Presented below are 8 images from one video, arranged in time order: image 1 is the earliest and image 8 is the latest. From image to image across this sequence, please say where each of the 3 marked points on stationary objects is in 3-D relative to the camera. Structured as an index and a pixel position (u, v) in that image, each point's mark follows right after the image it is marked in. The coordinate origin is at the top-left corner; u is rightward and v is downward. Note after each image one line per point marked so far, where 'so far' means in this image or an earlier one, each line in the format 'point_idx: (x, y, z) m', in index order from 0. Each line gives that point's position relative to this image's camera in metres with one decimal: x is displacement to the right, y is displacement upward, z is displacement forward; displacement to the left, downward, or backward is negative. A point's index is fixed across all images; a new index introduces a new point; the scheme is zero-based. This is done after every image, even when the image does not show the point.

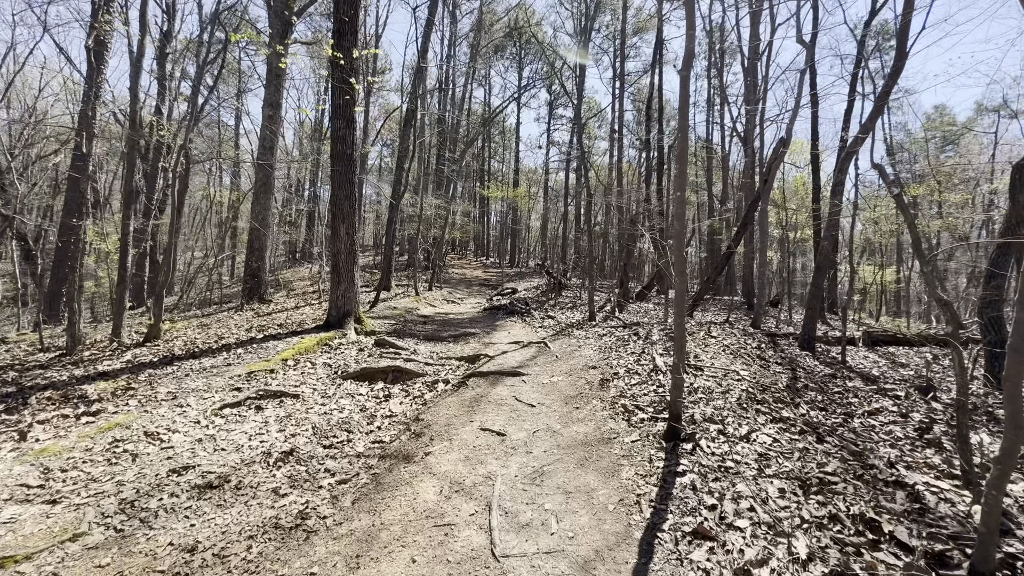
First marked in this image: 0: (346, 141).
0: (-3.2, +2.9, +8.7) m
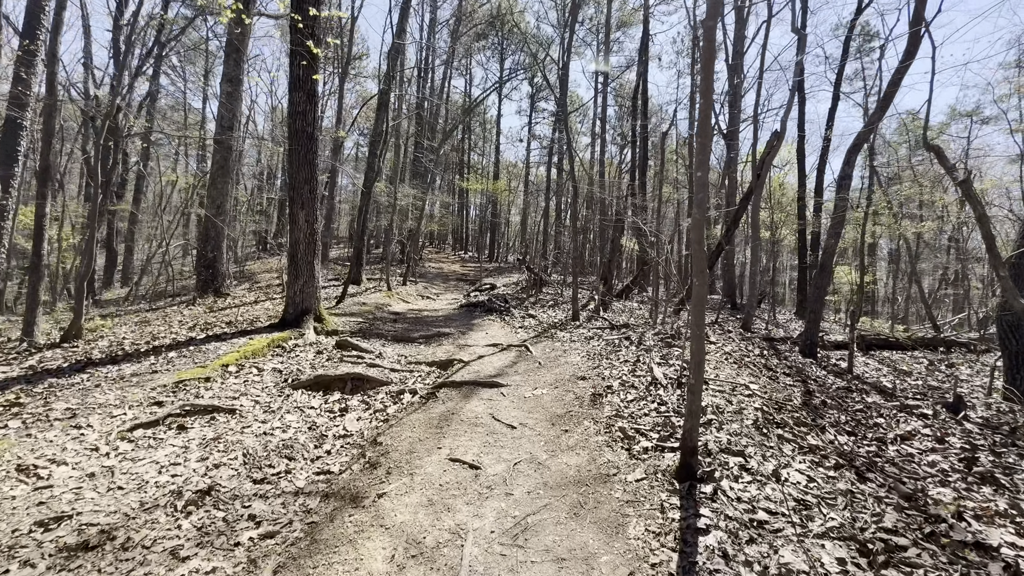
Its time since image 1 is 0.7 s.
0: (-3.5, +2.9, +7.8) m
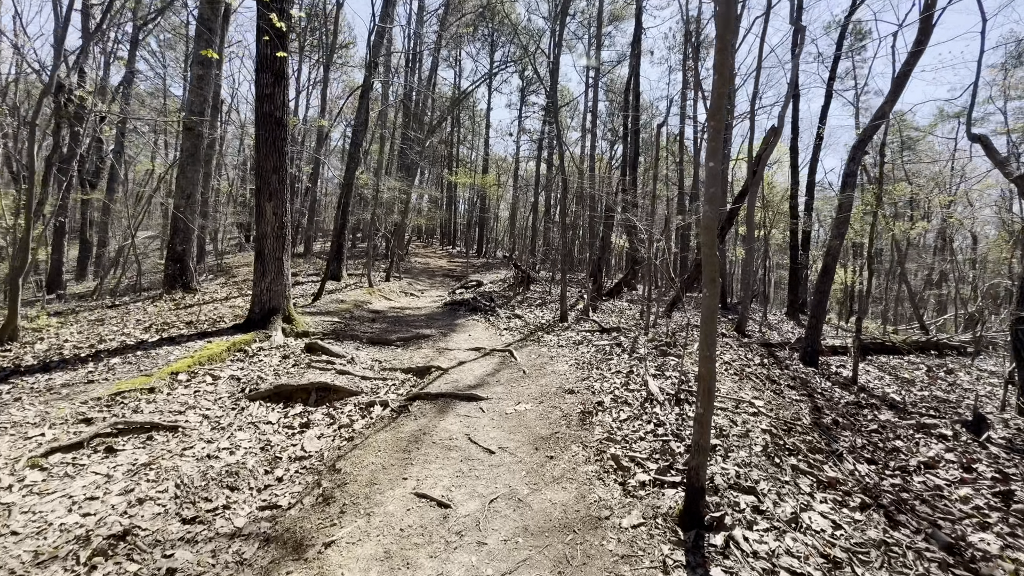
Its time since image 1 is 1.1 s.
0: (-3.8, +3.0, +7.2) m
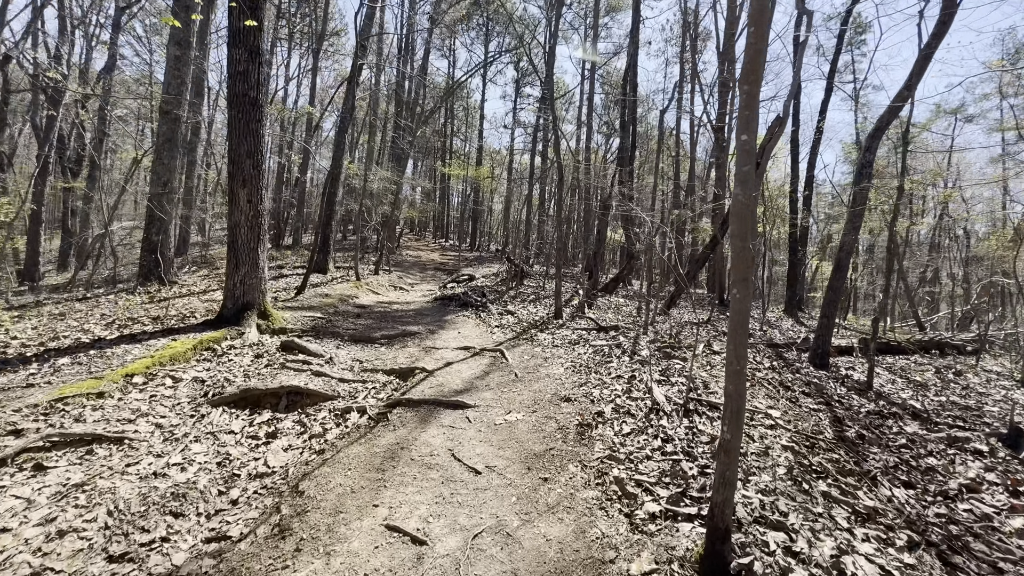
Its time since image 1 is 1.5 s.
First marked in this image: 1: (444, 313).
0: (-3.9, +3.1, +6.6) m
1: (-1.5, -0.5, +10.0) m
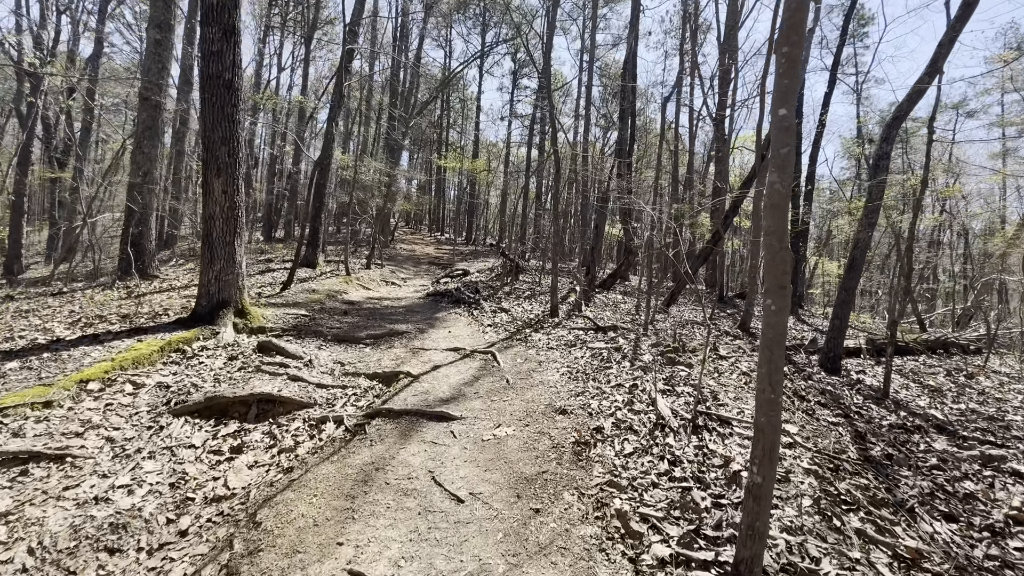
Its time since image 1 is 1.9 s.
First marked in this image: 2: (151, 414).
0: (-3.9, +3.1, +6.2) m
1: (-1.6, -0.5, +9.6) m
2: (-3.2, -1.1, +4.0) m
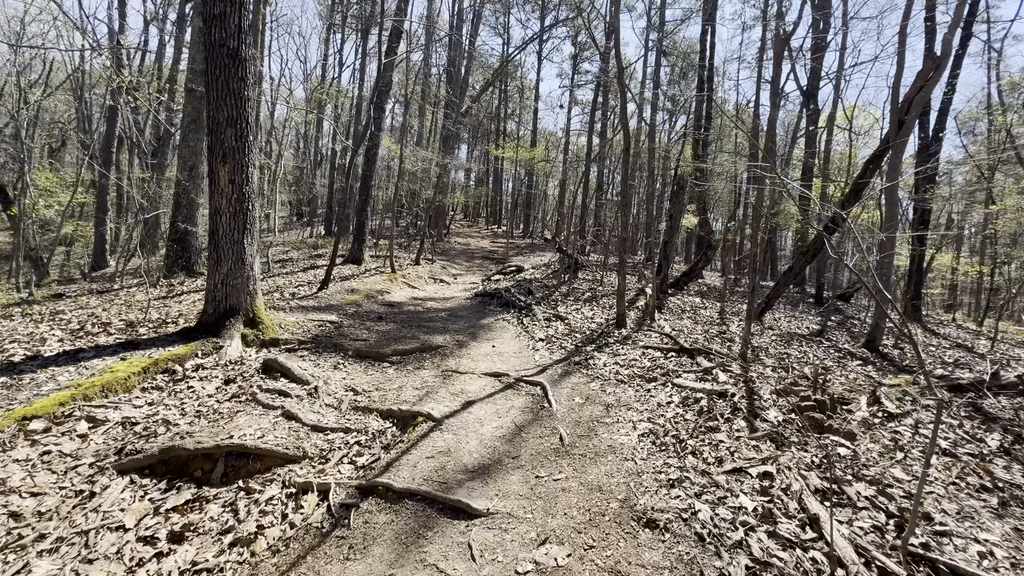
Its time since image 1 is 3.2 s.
0: (-3.3, +3.1, +5.2) m
1: (-0.6, -0.5, +8.4) m
2: (-2.9, -1.2, +3.1) m
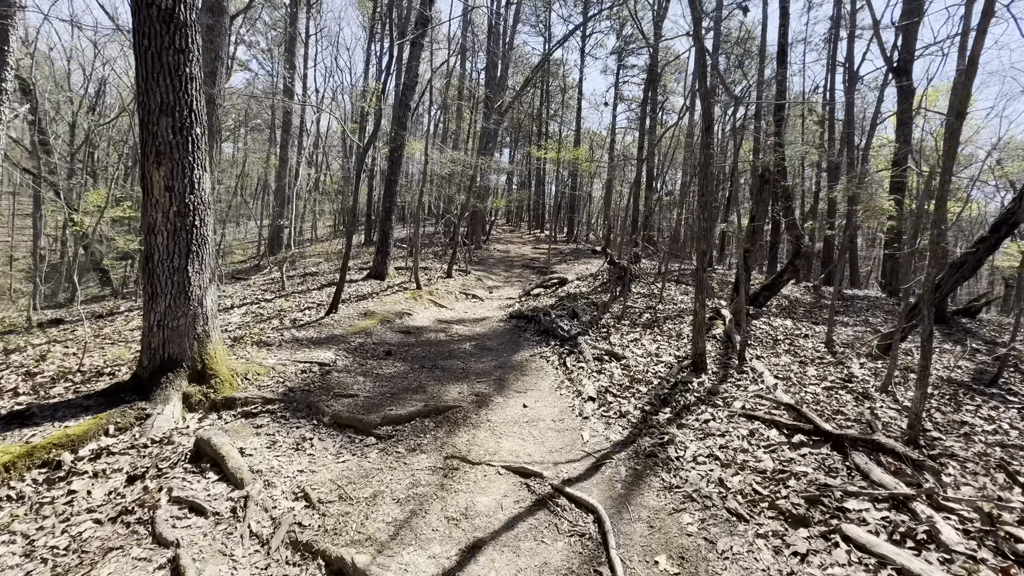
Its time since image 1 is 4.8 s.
0: (-3.0, +2.7, +3.8) m
1: (0.0, -0.9, +6.7) m
2: (-2.8, -1.6, +1.6) m
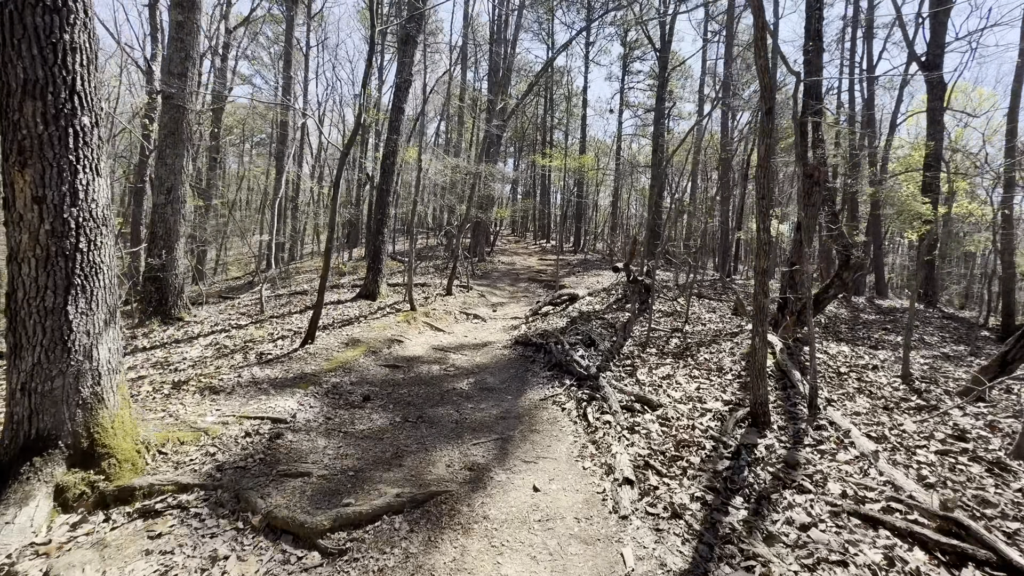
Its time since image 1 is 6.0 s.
0: (-3.0, +2.4, +2.8) m
1: (+0.1, -1.2, +5.5) m
2: (-2.8, -1.9, +0.5) m
